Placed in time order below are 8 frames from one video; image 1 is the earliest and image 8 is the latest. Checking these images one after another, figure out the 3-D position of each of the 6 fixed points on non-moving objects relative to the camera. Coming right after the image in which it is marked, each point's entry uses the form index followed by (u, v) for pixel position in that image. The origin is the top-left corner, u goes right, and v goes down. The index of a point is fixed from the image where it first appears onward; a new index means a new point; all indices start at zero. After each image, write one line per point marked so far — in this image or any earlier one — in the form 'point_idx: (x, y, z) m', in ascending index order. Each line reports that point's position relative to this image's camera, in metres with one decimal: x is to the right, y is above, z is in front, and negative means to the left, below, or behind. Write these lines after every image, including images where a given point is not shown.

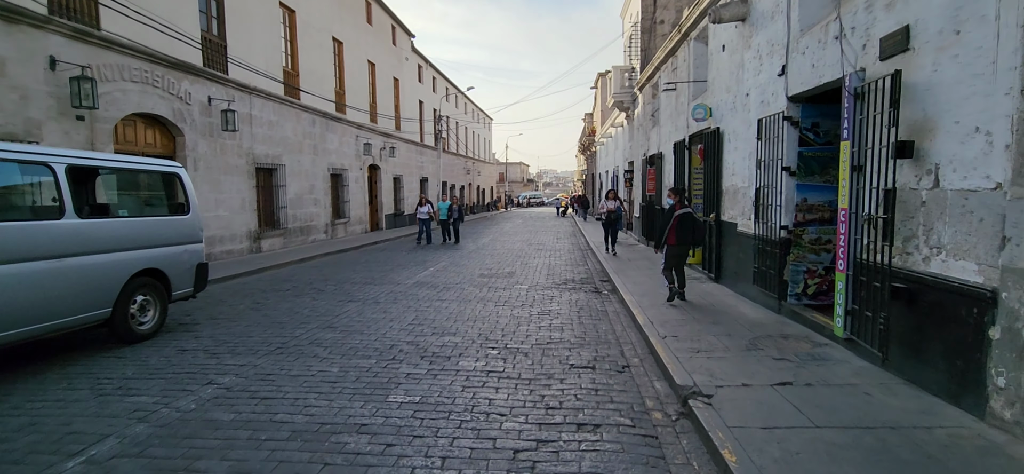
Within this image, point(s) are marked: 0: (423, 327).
0: (-1.1, -1.1, +7.0) m
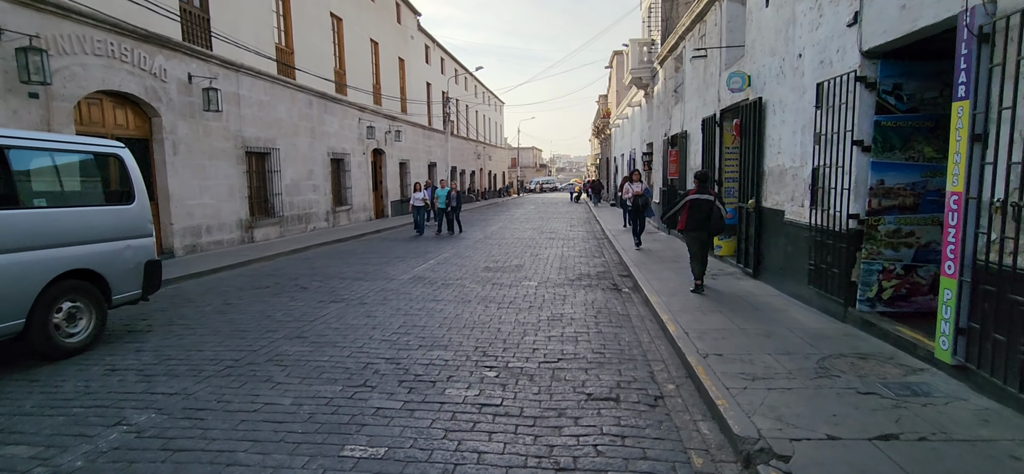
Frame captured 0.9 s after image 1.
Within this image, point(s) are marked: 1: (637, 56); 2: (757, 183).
0: (-1.0, -1.0, +5.9) m
1: (+3.9, +5.7, +18.4) m
2: (+3.3, +0.7, +8.0) m
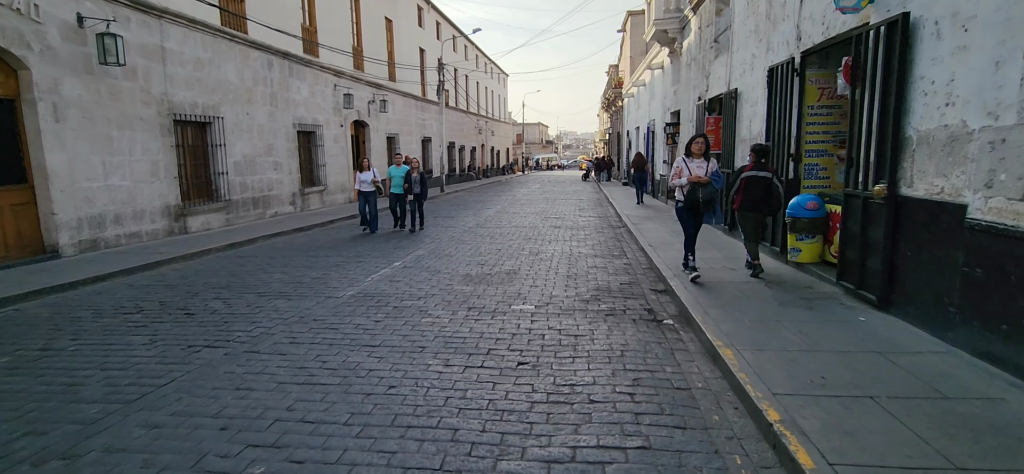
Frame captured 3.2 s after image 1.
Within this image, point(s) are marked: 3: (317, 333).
0: (-1.2, -1.1, +3.0) m
1: (+3.9, +6.0, +15.2) m
2: (+3.2, +0.7, +5.0) m
3: (-1.7, -0.9, +5.3) m
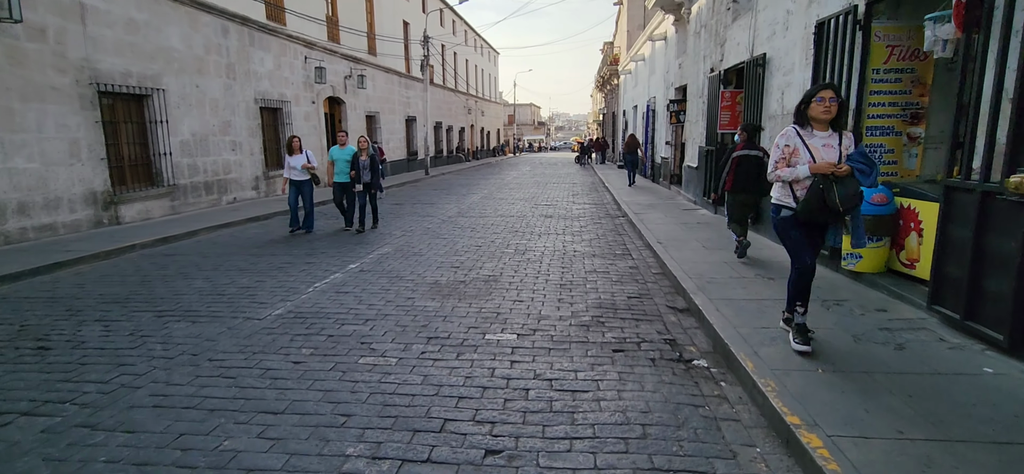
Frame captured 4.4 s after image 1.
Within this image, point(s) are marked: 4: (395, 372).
0: (-1.4, -1.3, +1.4) m
1: (+3.6, +6.2, +13.4) m
2: (+3.0, +0.6, +3.4) m
3: (-1.9, -0.9, +3.7) m
4: (-0.8, -0.9, +3.9) m
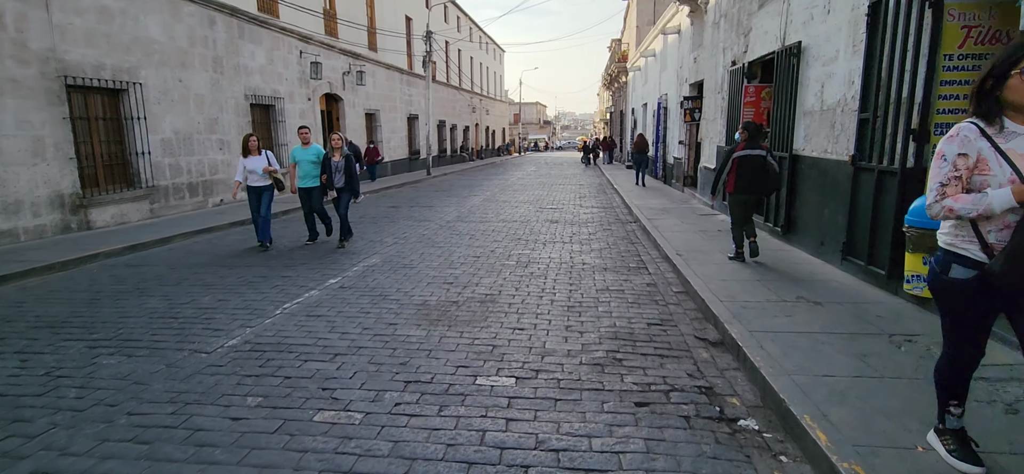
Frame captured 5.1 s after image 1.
0: (-1.4, -1.4, +0.6) m
1: (+3.7, +6.1, +12.5) m
2: (+3.0, +0.5, +2.5) m
3: (-2.0, -1.1, +2.8) m
4: (-0.8, -1.0, +3.0) m
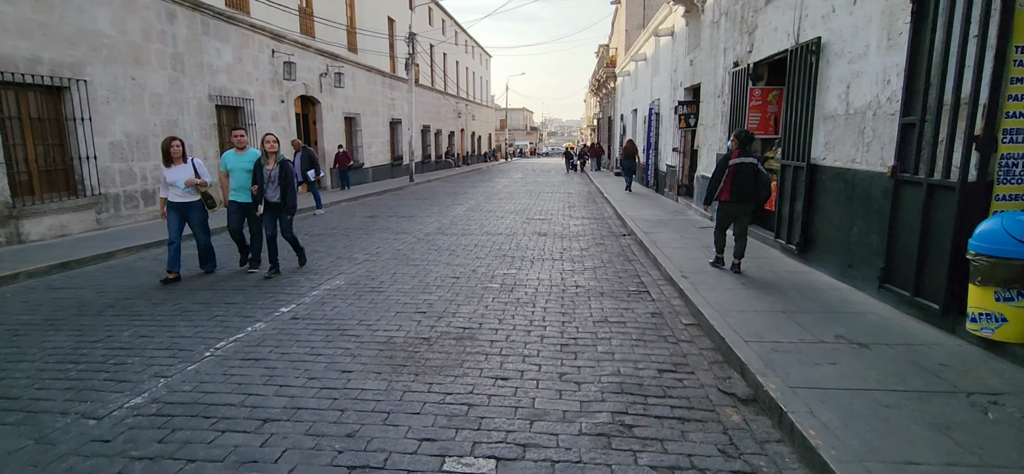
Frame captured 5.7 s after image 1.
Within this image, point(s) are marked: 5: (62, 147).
0: (-1.4, -1.6, -0.4) m
1: (+3.4, +5.8, +11.8) m
2: (+2.9, +0.3, +1.7) m
3: (-2.0, -1.2, +1.9) m
4: (-0.9, -1.2, +2.1) m
5: (-7.5, +1.5, +9.6) m
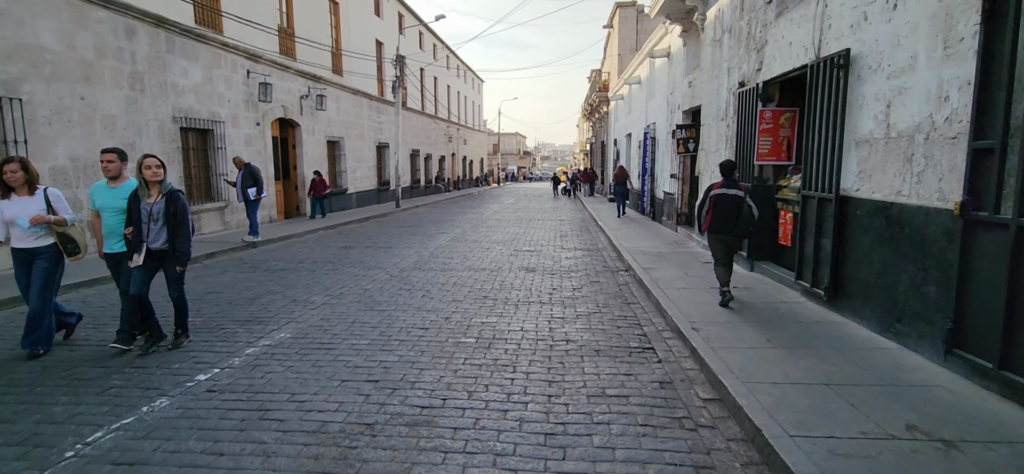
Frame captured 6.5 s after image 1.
0: (-1.6, -1.7, -1.5) m
1: (+3.1, +5.2, +11.0) m
2: (+2.7, +0.1, +0.7) m
3: (-2.2, -1.4, +0.7) m
4: (-1.0, -1.4, +1.0) m
5: (-7.7, +1.0, +8.6) m
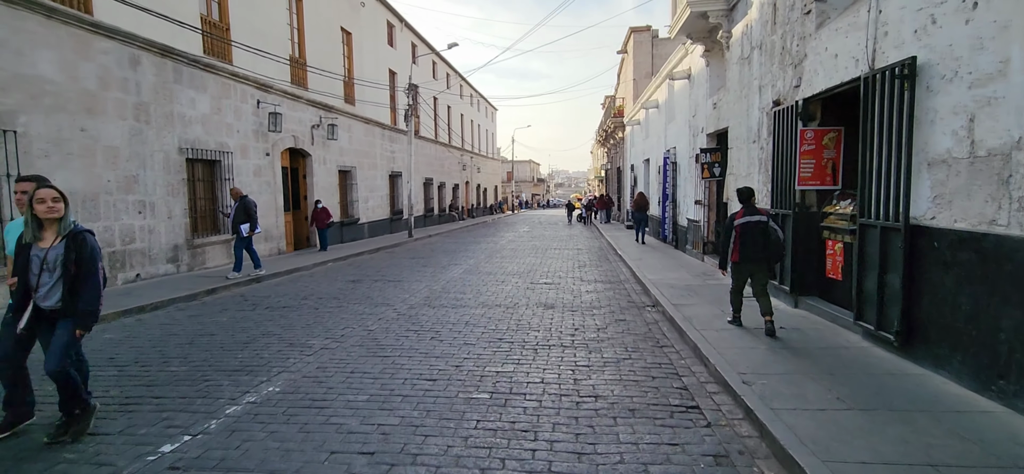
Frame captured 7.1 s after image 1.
0: (-1.6, -1.7, -2.2) m
1: (+3.3, +4.6, +10.5) m
2: (+2.8, 0.0, -0.1) m
3: (-2.1, -1.6, 0.0) m
4: (-1.0, -1.5, +0.3) m
5: (-7.5, +0.4, +8.1) m
